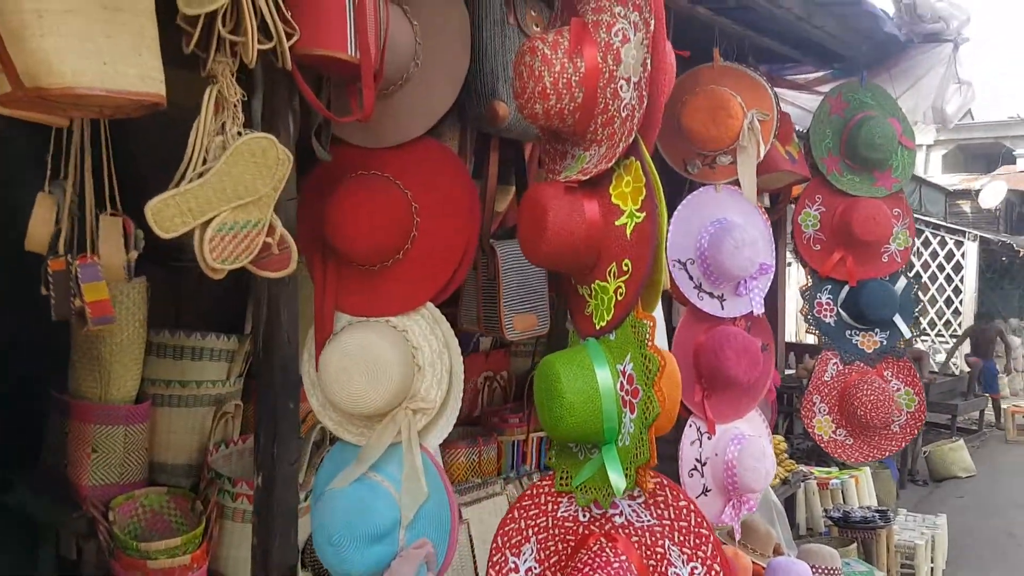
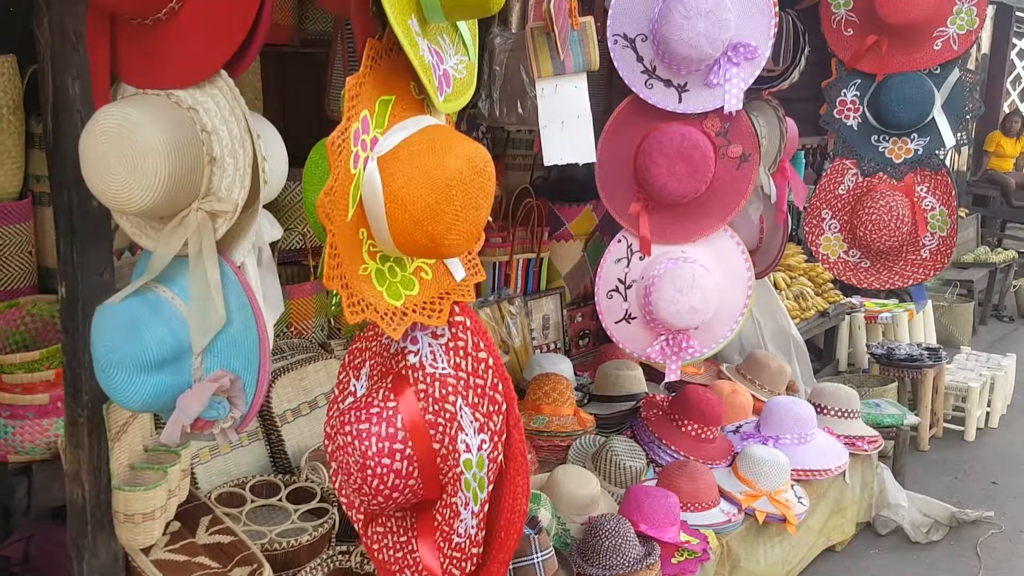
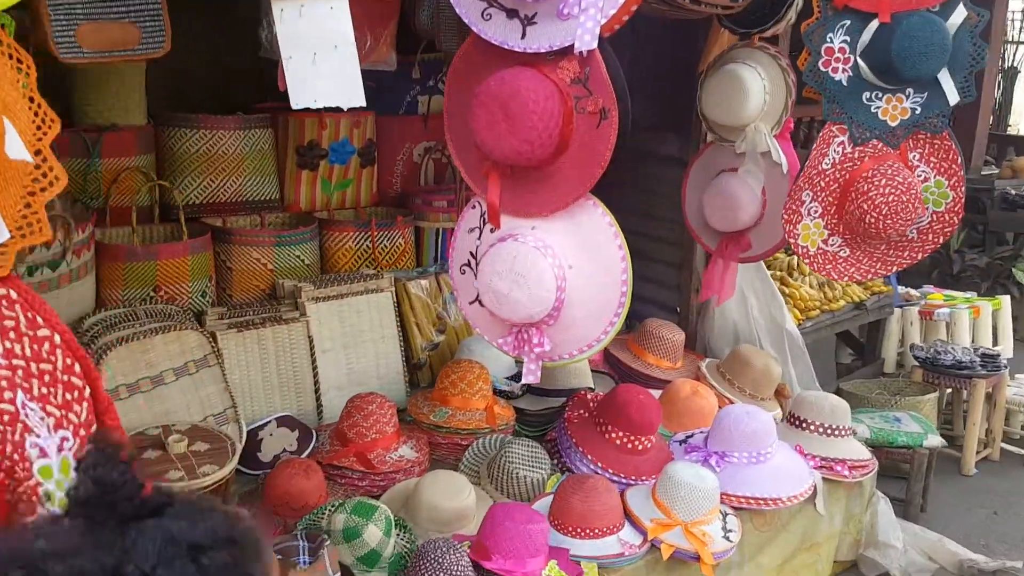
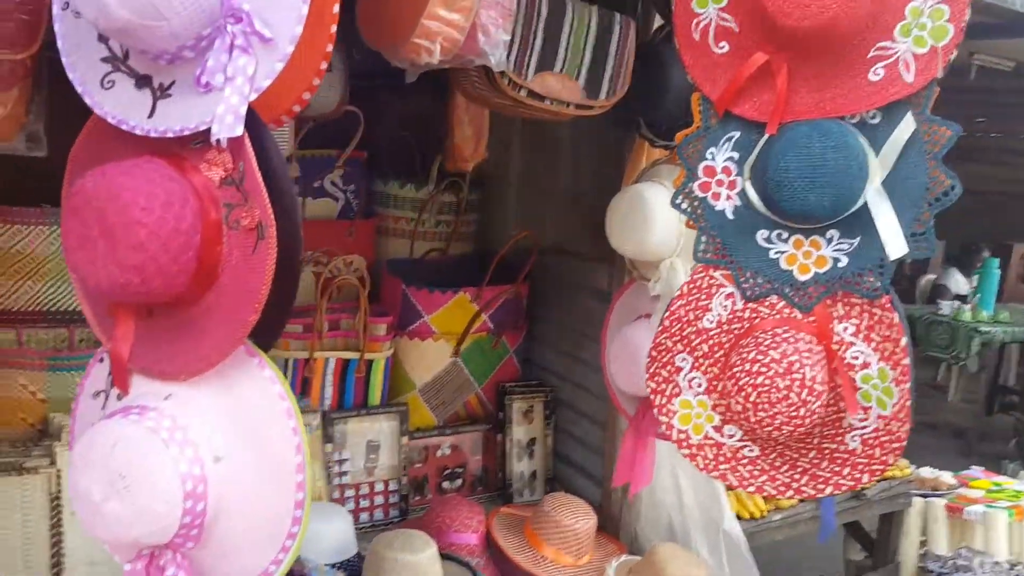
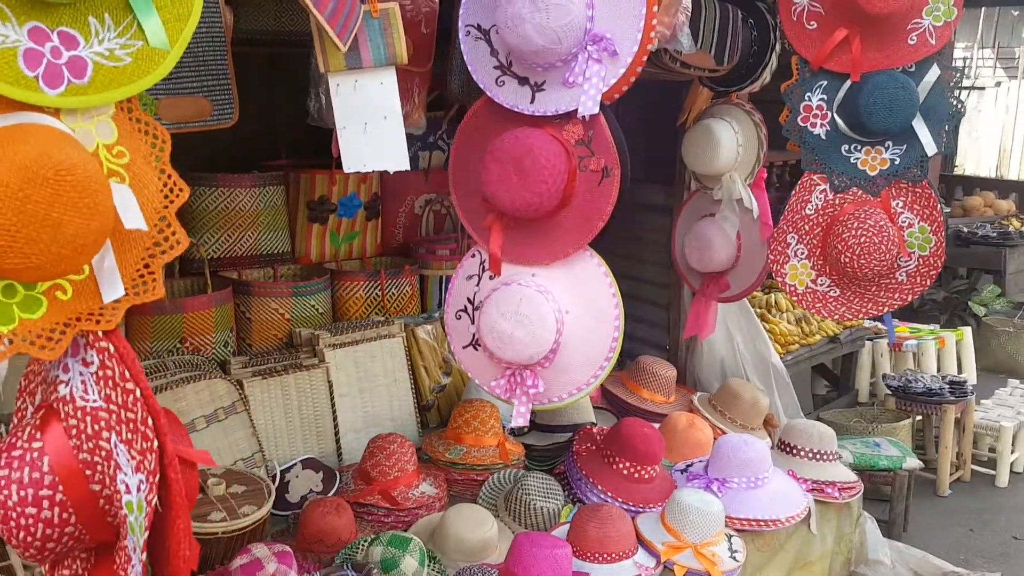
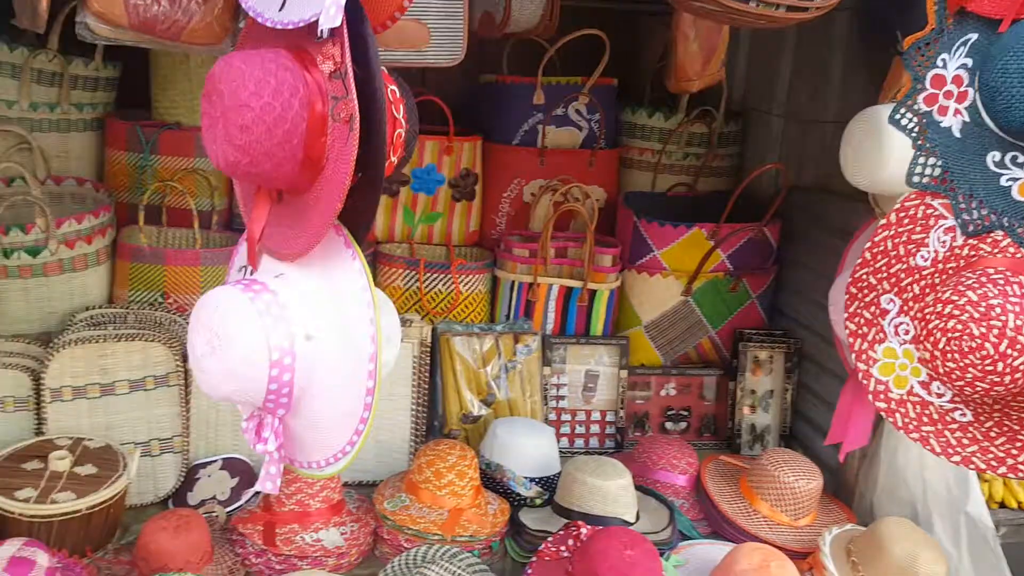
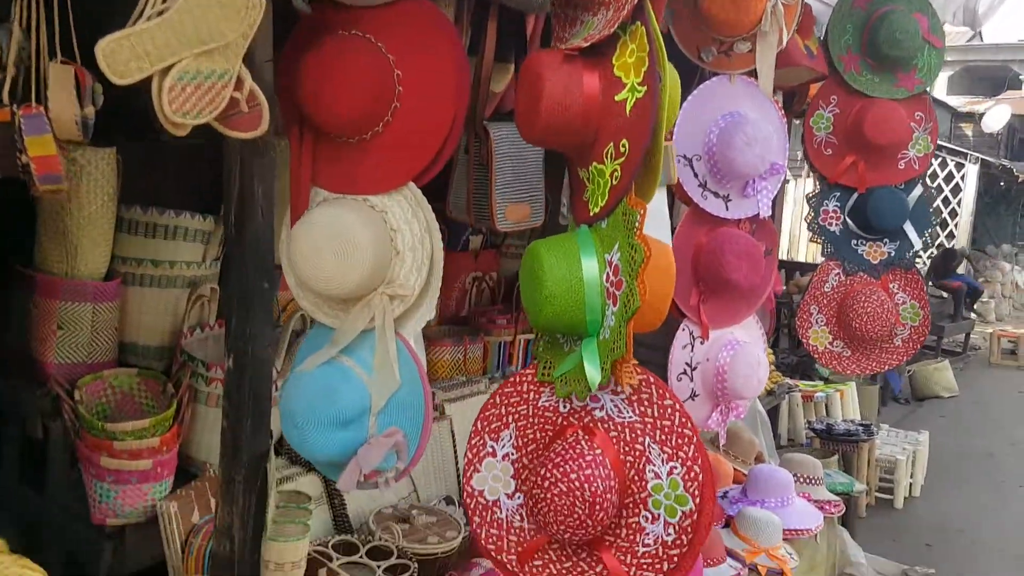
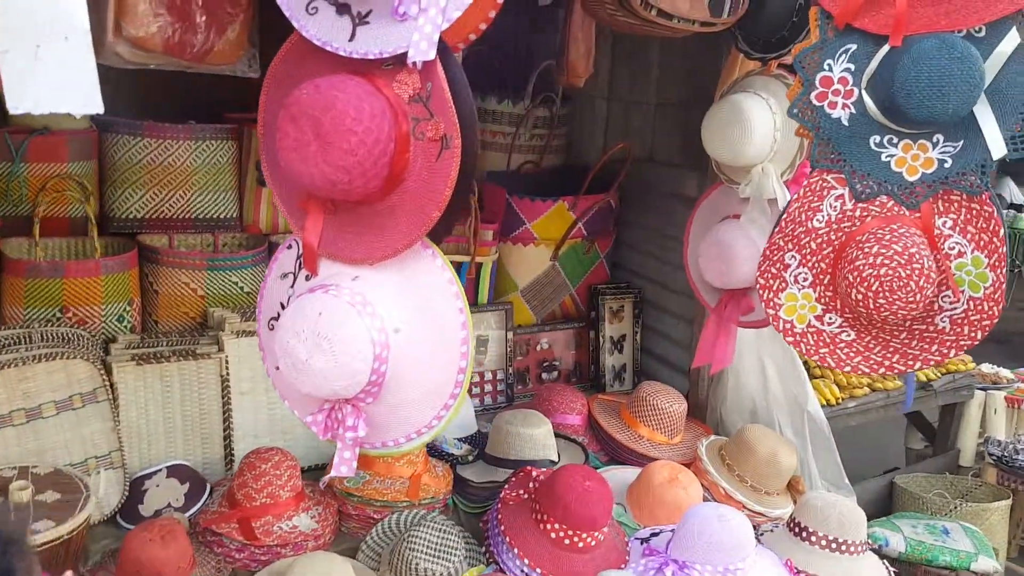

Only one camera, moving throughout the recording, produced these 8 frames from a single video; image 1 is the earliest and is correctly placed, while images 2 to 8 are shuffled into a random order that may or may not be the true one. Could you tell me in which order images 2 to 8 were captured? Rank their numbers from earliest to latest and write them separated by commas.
7, 2, 5, 3, 8, 4, 6
